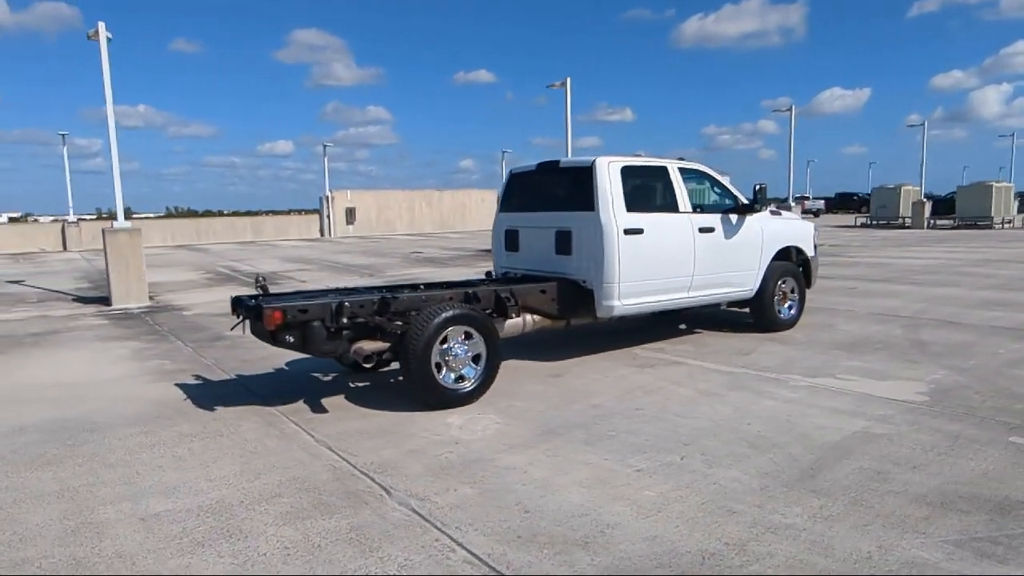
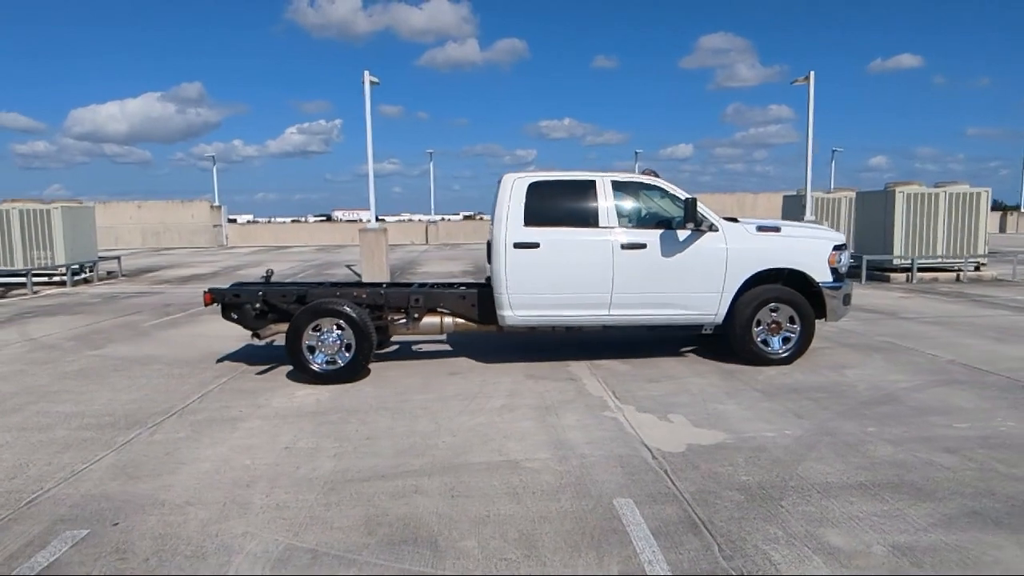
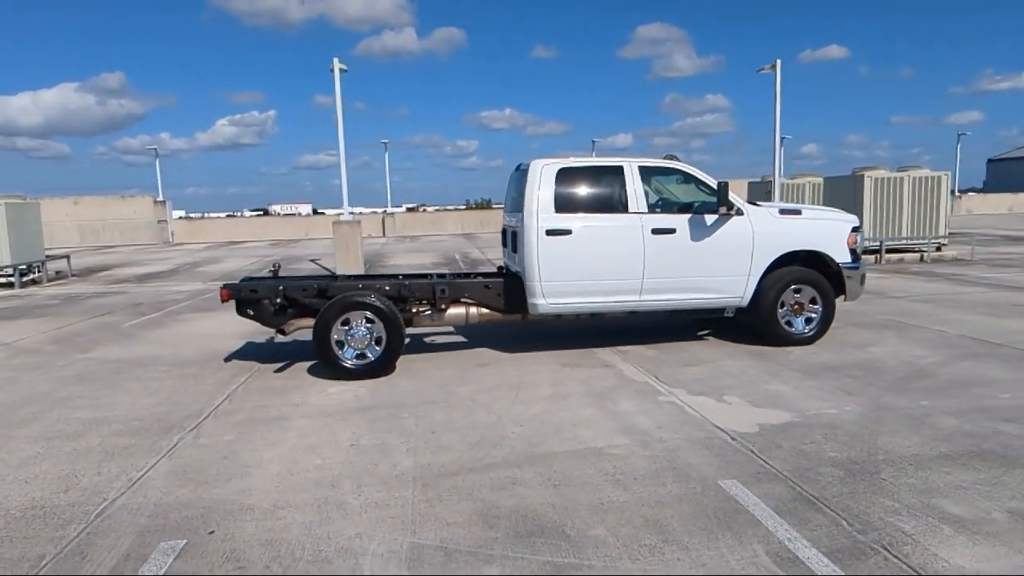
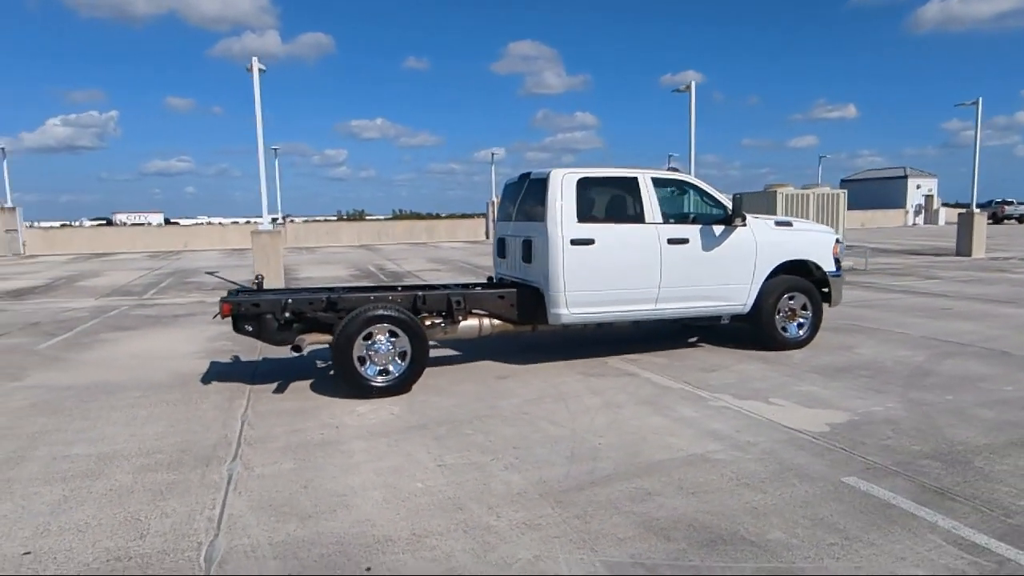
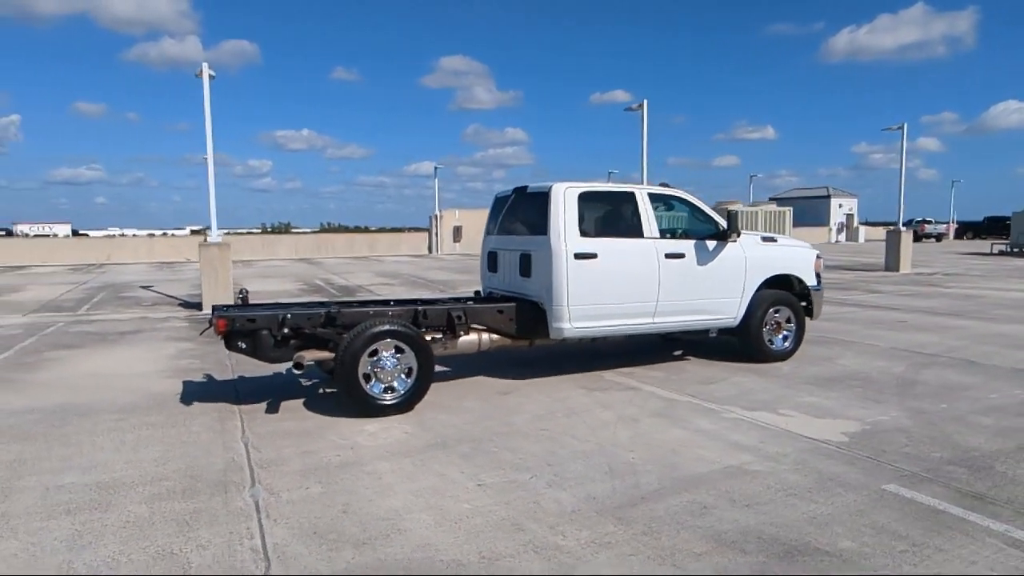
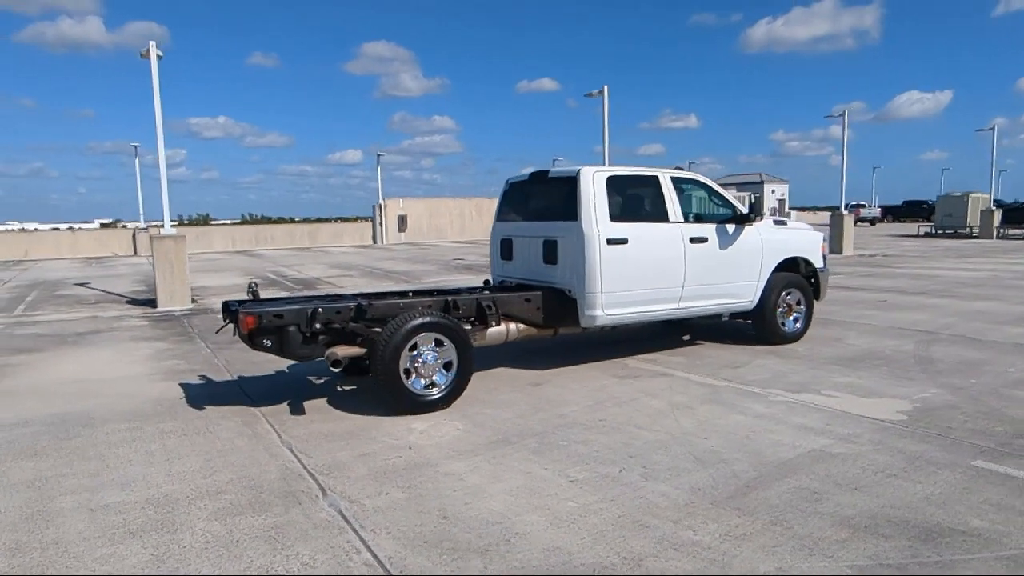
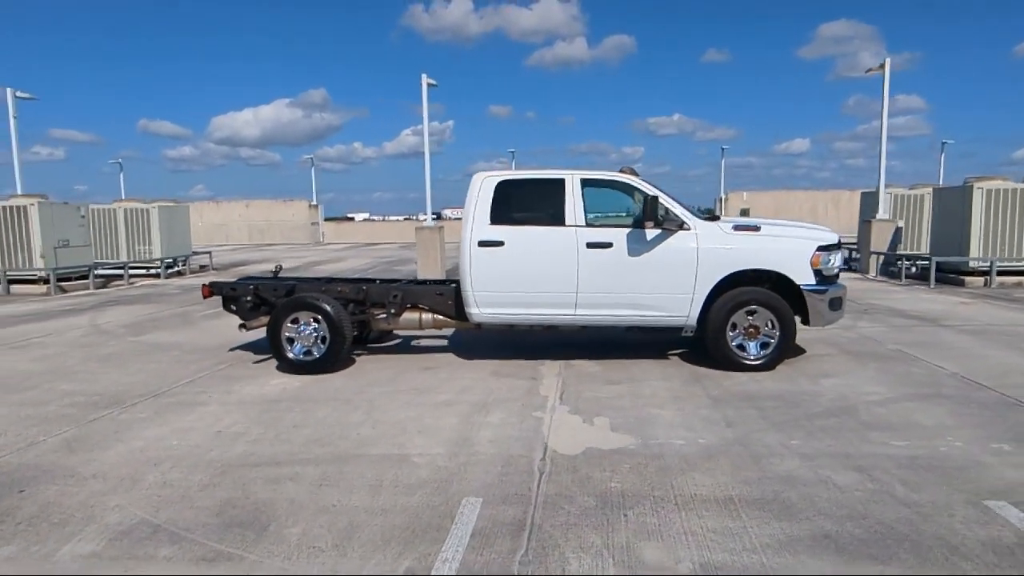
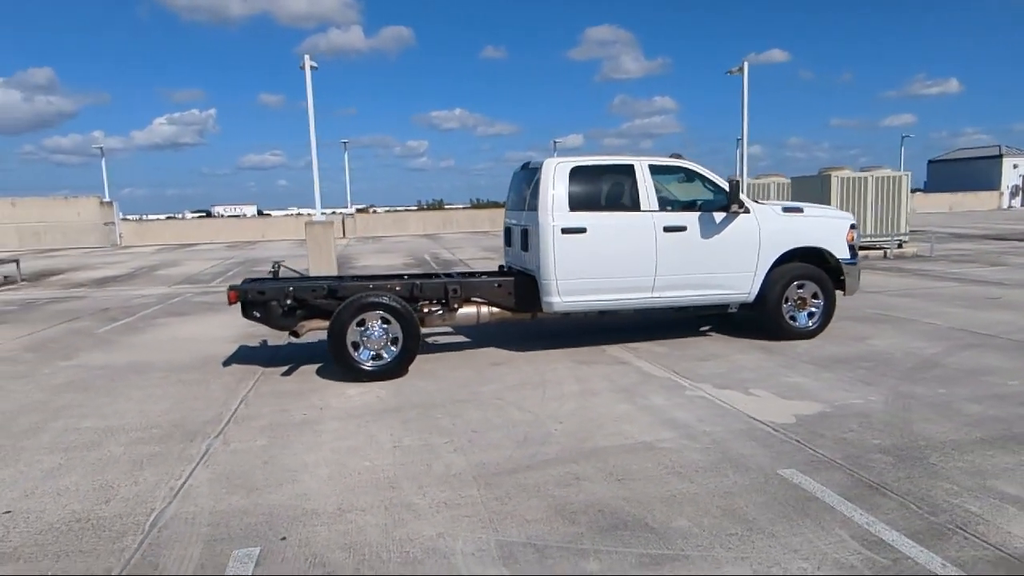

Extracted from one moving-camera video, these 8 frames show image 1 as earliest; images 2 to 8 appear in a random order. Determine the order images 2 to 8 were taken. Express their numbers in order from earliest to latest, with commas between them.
6, 5, 4, 8, 3, 2, 7
